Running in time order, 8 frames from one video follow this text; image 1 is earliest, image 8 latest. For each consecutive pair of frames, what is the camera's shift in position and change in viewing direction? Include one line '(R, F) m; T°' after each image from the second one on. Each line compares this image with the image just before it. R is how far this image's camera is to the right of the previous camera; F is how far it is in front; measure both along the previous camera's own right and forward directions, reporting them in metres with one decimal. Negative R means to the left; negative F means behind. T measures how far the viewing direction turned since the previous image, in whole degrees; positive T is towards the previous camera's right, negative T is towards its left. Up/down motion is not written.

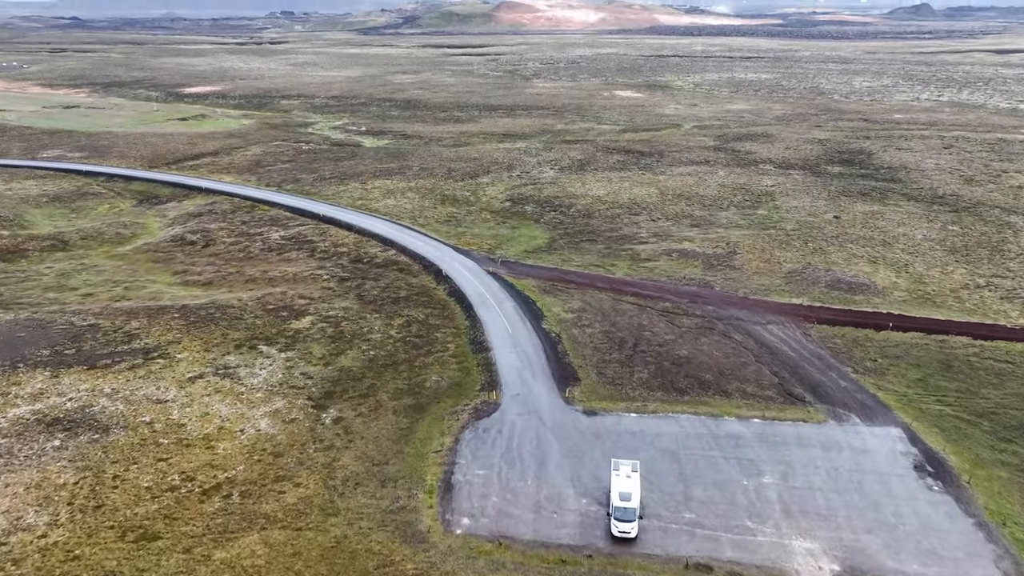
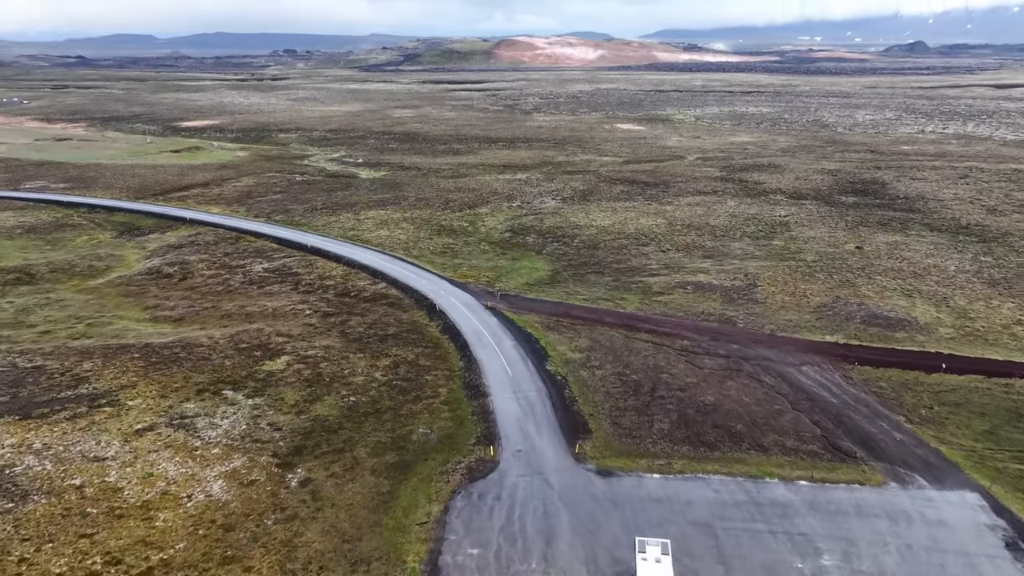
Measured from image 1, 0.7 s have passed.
(0.0, +3.9) m; 0°
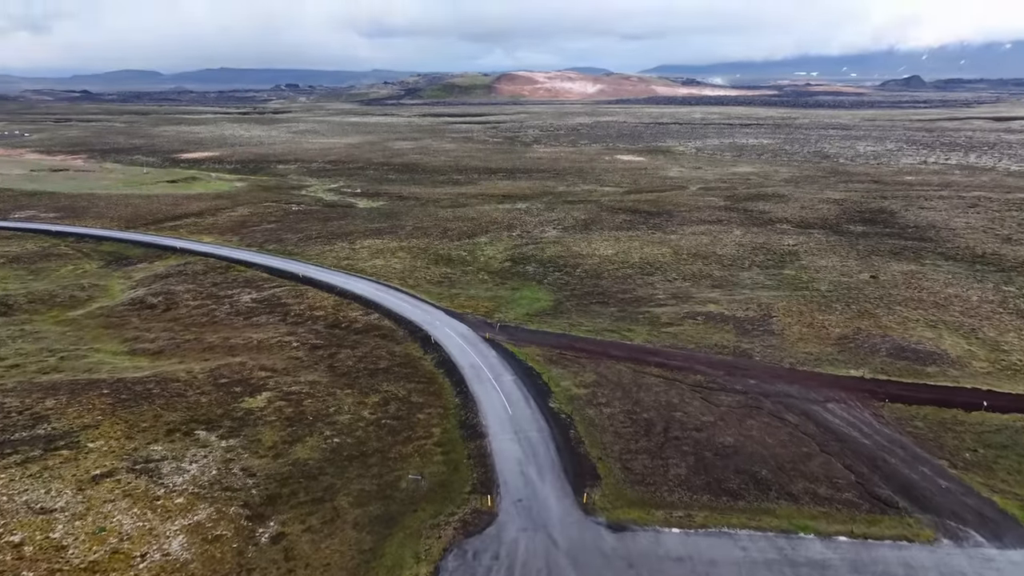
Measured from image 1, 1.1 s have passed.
(0.0, +2.3) m; 0°
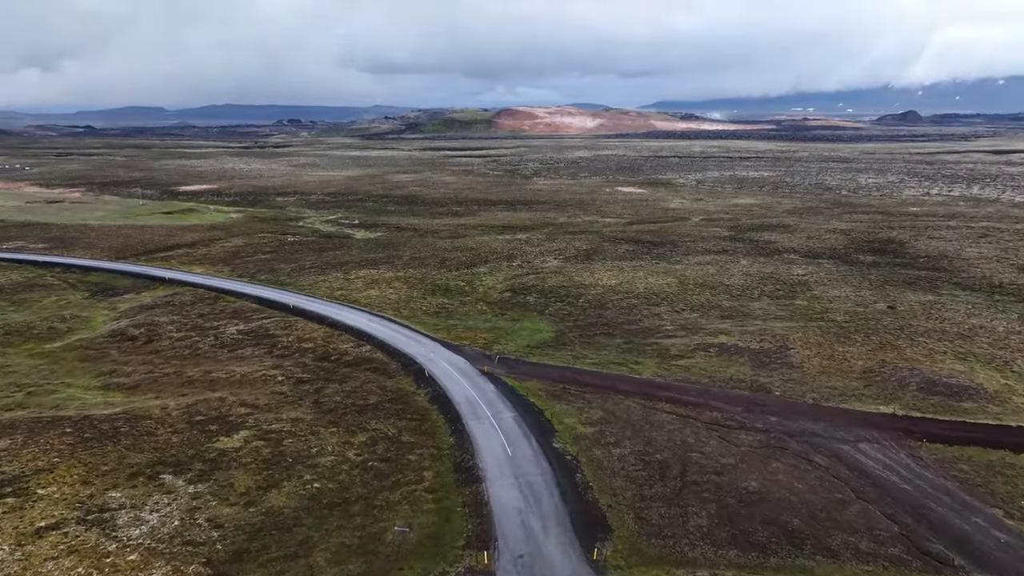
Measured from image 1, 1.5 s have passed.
(0.0, +2.3) m; 0°
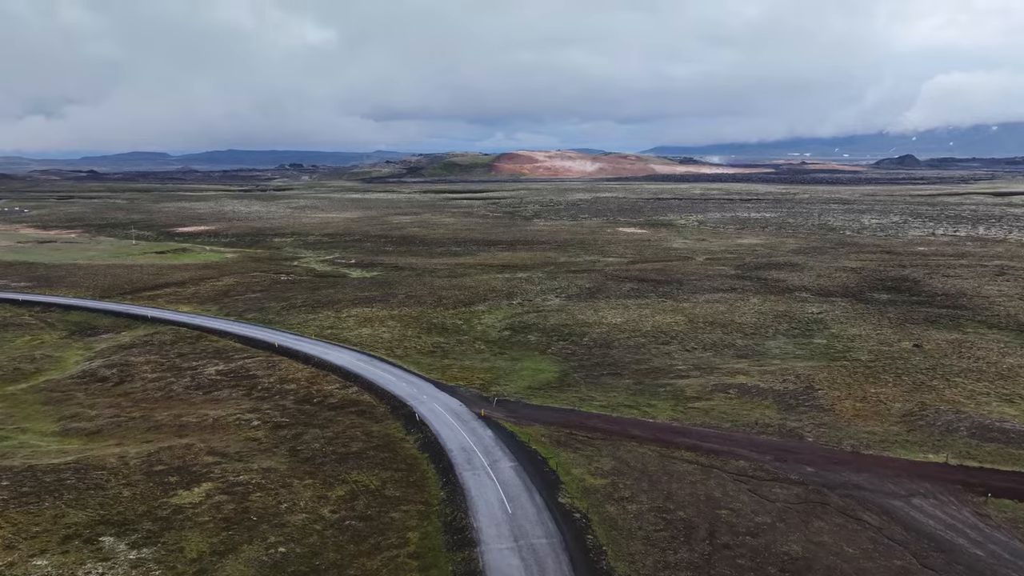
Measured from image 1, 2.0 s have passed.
(0.0, +3.0) m; 0°
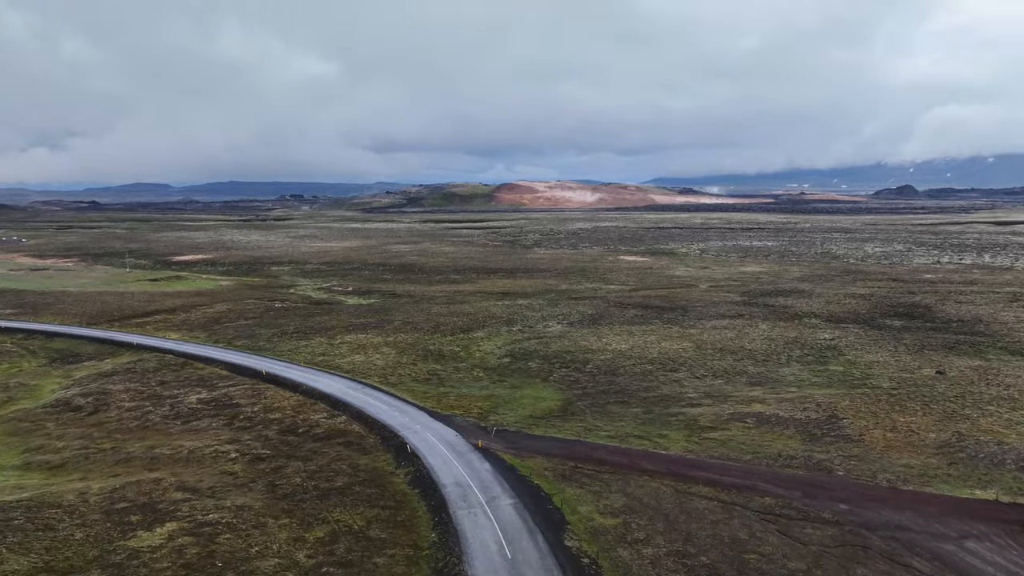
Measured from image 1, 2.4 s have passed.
(0.0, +2.2) m; 0°
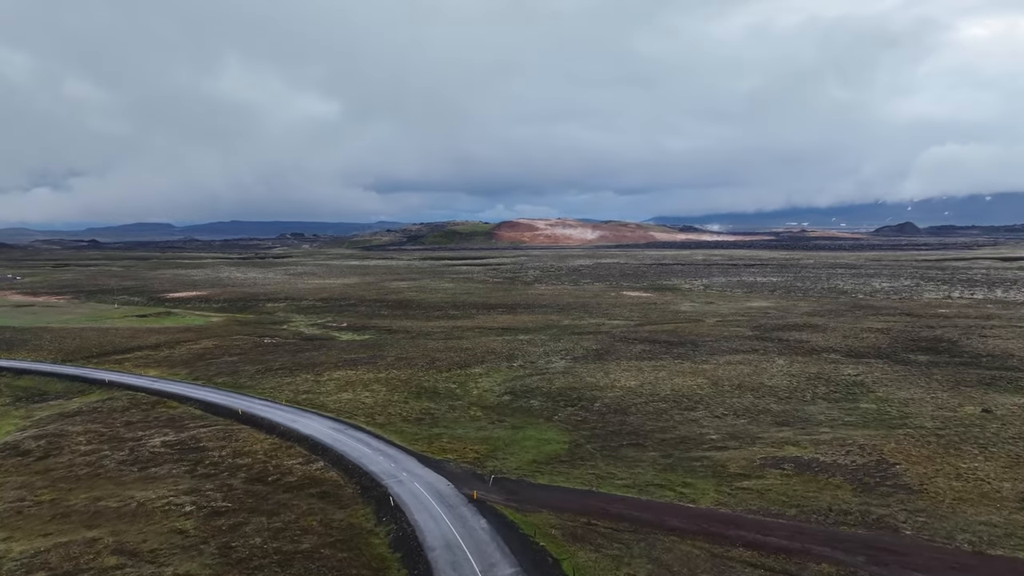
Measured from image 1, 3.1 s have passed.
(0.0, +3.7) m; 0°
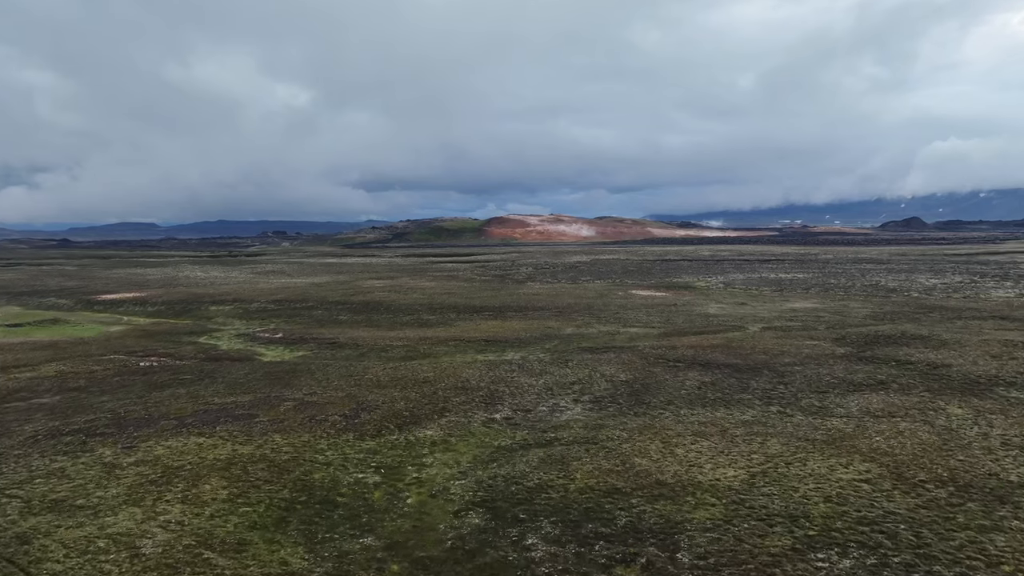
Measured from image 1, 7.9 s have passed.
(+0.7, +25.7) m; +1°
